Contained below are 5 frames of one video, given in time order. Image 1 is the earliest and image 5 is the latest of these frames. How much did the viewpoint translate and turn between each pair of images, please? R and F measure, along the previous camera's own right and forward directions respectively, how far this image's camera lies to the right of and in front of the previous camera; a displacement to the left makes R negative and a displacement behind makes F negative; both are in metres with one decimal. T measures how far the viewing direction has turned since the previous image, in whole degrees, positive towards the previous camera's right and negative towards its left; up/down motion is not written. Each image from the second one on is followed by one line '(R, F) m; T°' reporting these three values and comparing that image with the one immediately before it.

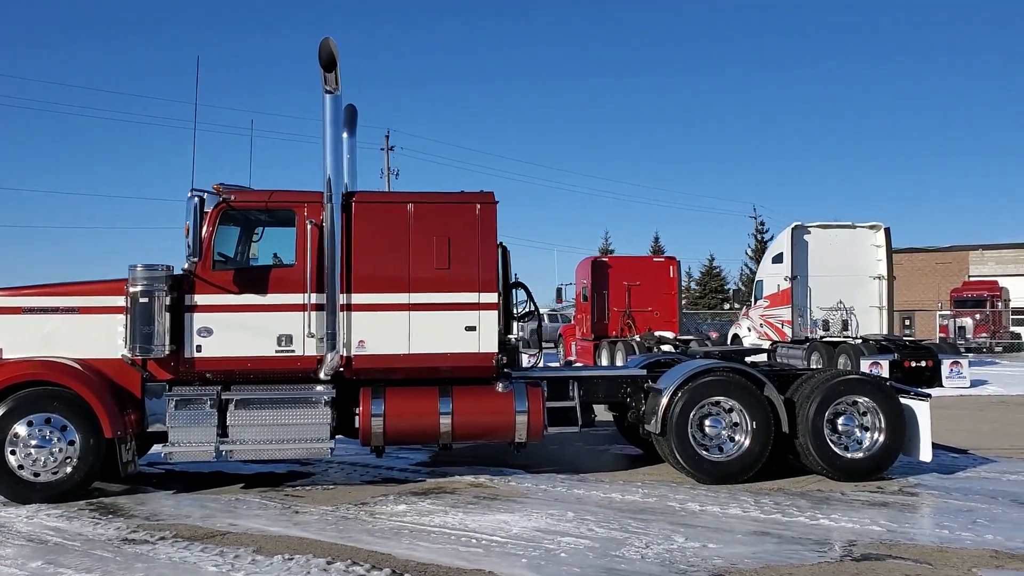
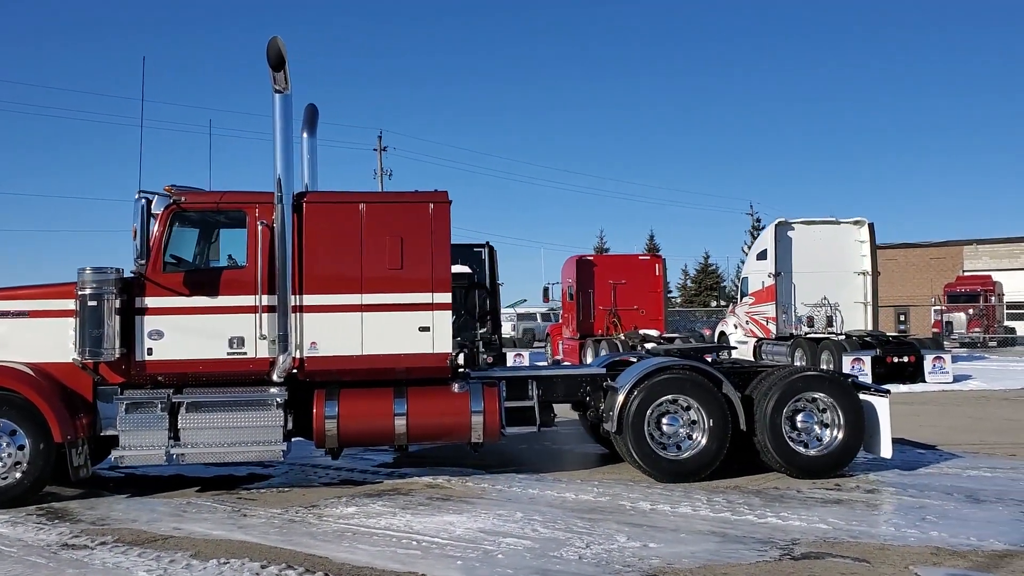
(+0.3, +0.1) m; 0°
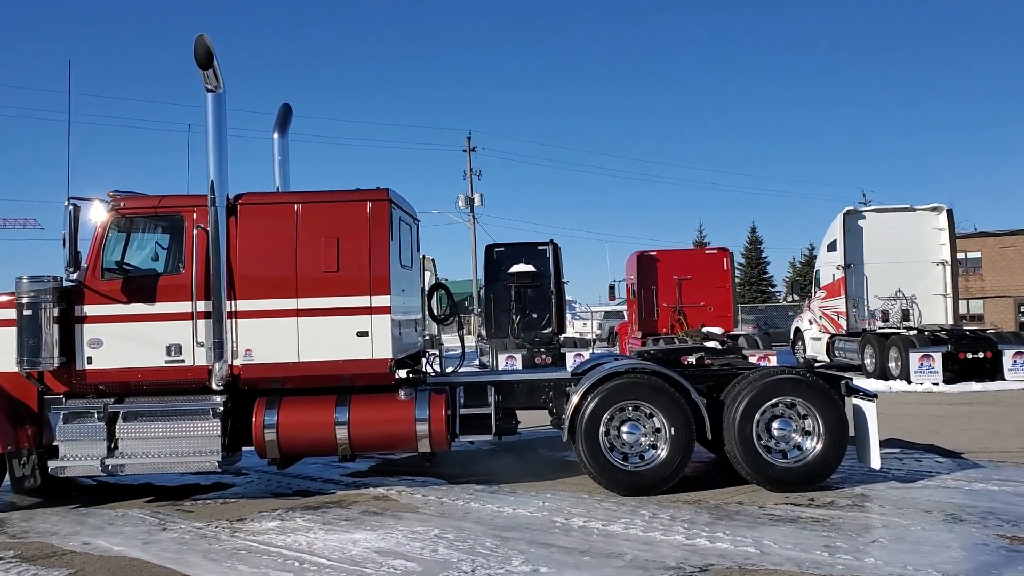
(+1.2, +0.5) m; -7°
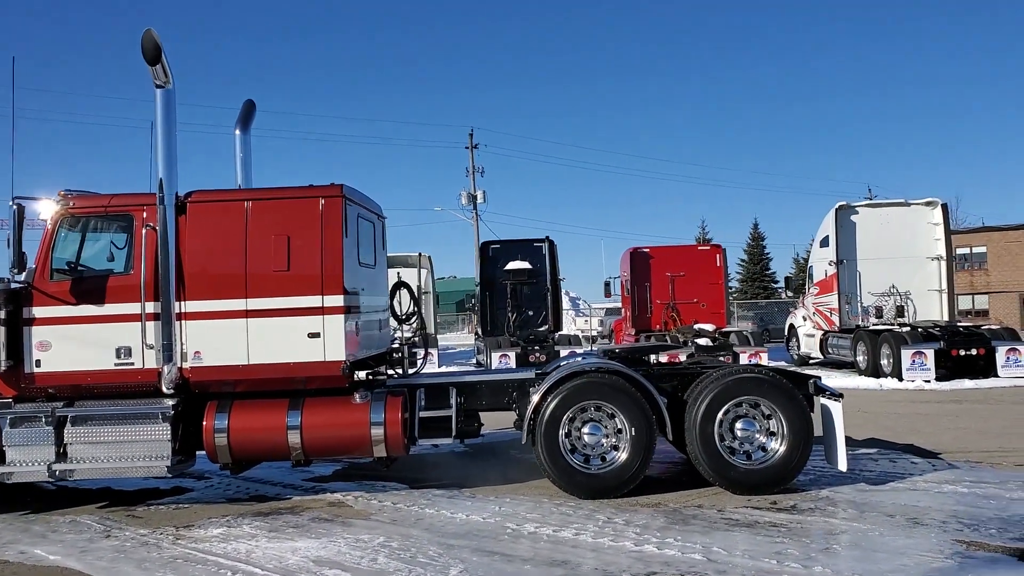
(+0.4, +0.2) m; 0°
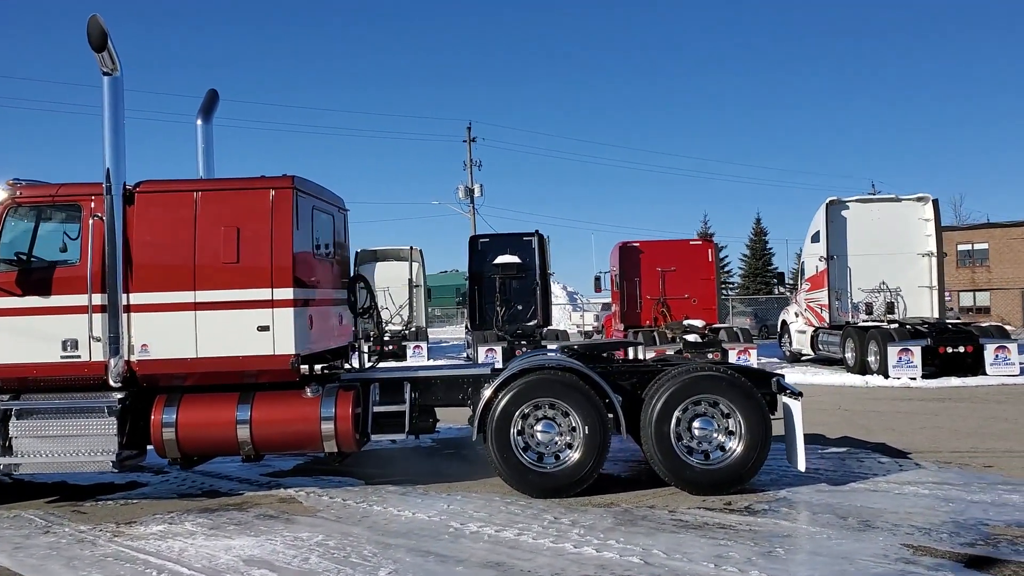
(+0.3, +0.1) m; 0°
